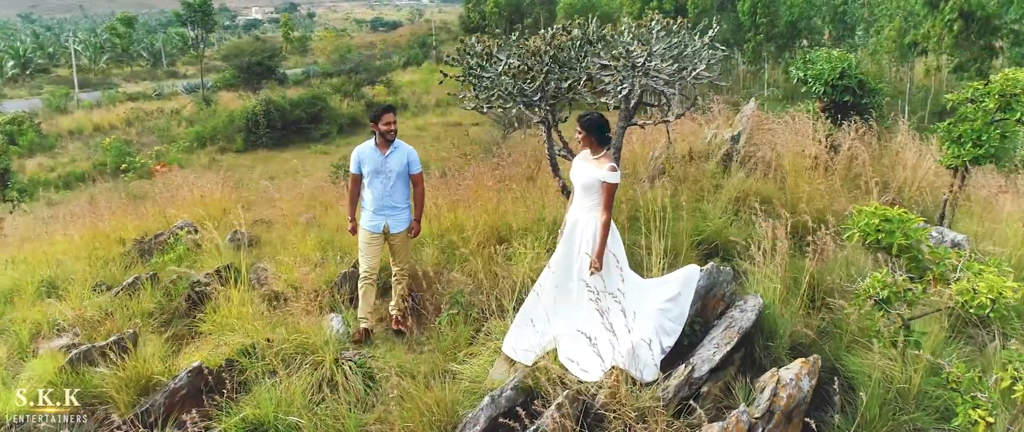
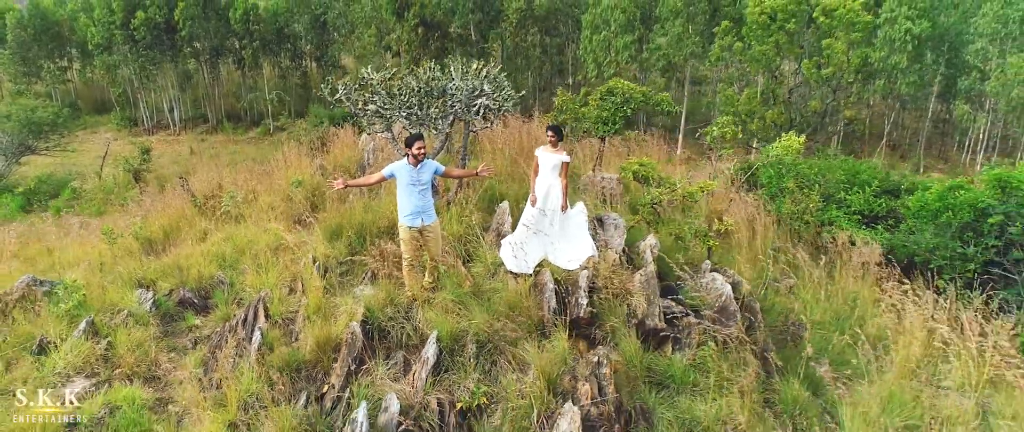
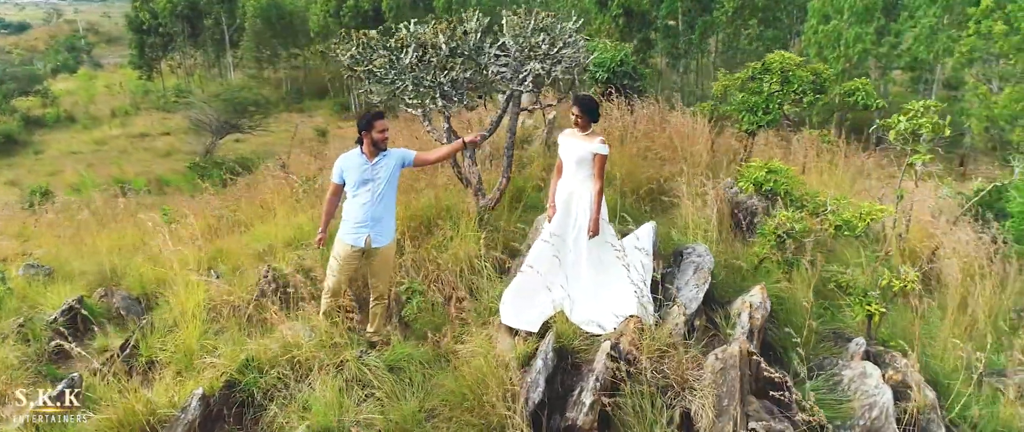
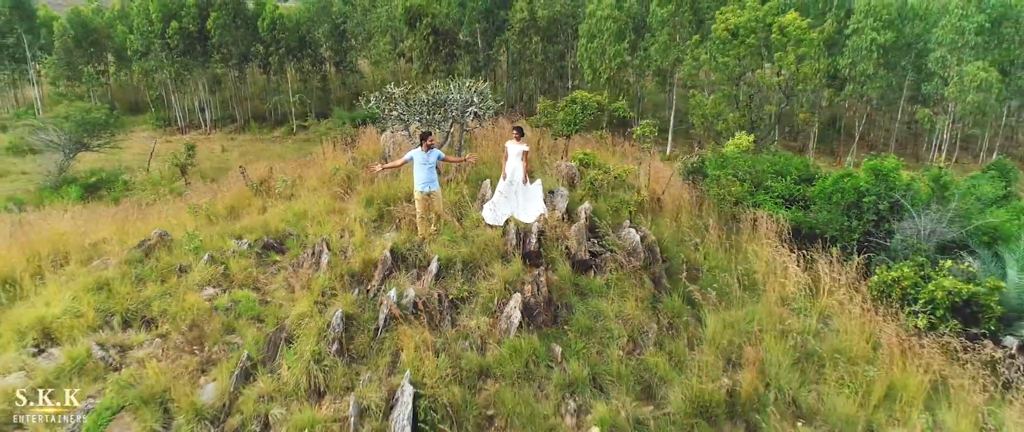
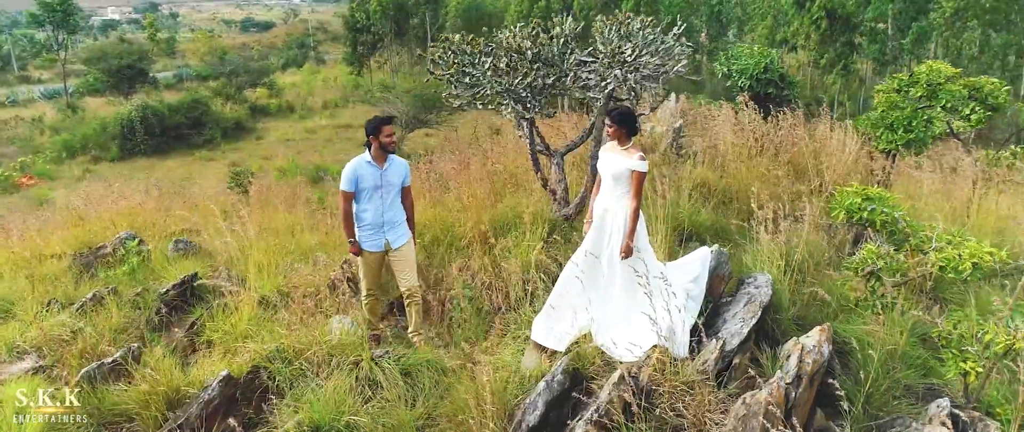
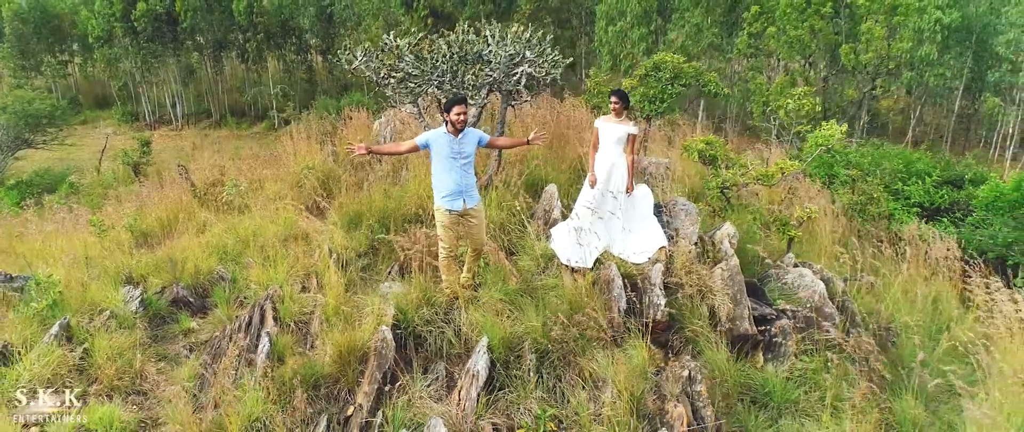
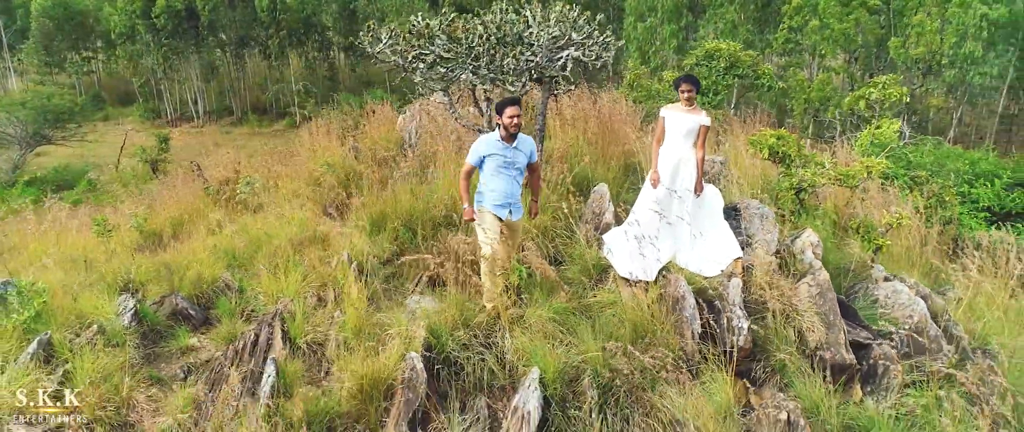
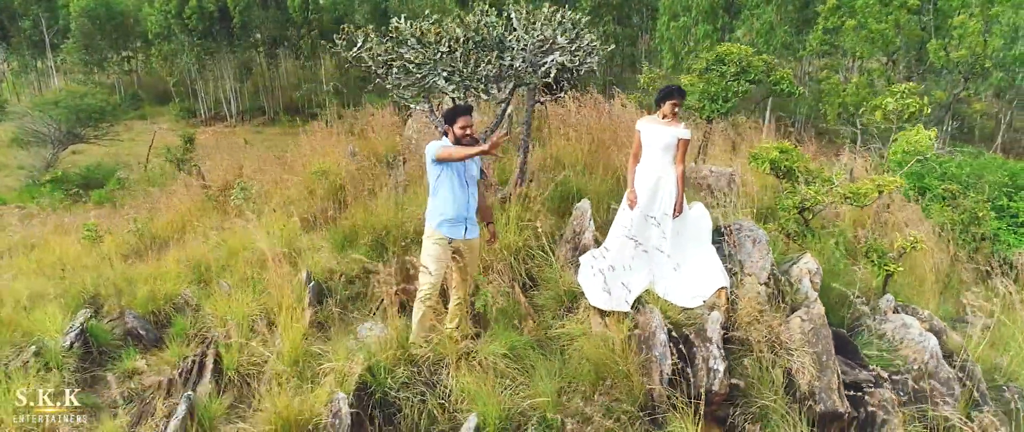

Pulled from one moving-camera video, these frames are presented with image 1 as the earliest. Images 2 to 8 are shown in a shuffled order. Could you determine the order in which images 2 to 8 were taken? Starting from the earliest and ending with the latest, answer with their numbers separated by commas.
5, 3, 8, 7, 6, 2, 4
